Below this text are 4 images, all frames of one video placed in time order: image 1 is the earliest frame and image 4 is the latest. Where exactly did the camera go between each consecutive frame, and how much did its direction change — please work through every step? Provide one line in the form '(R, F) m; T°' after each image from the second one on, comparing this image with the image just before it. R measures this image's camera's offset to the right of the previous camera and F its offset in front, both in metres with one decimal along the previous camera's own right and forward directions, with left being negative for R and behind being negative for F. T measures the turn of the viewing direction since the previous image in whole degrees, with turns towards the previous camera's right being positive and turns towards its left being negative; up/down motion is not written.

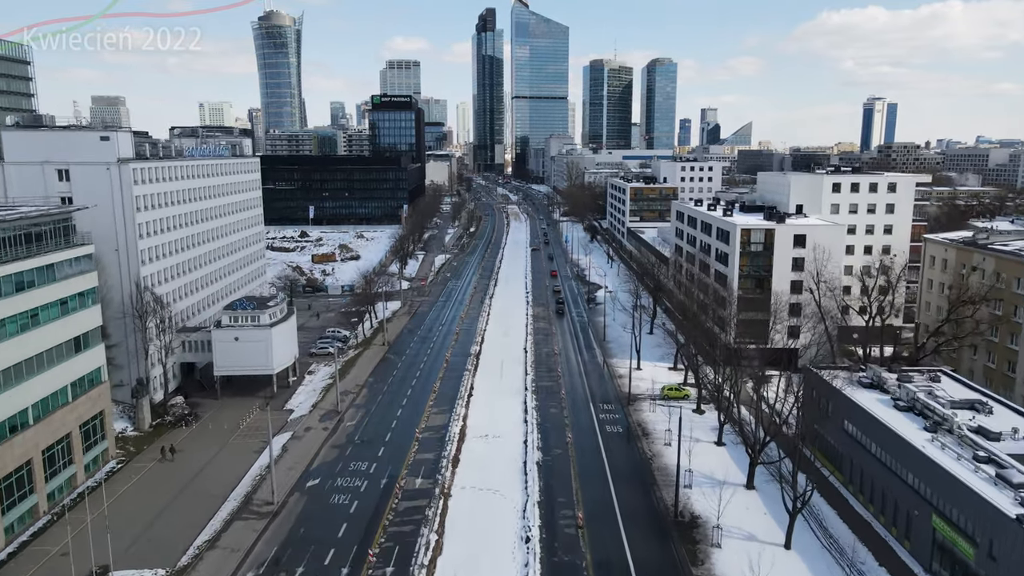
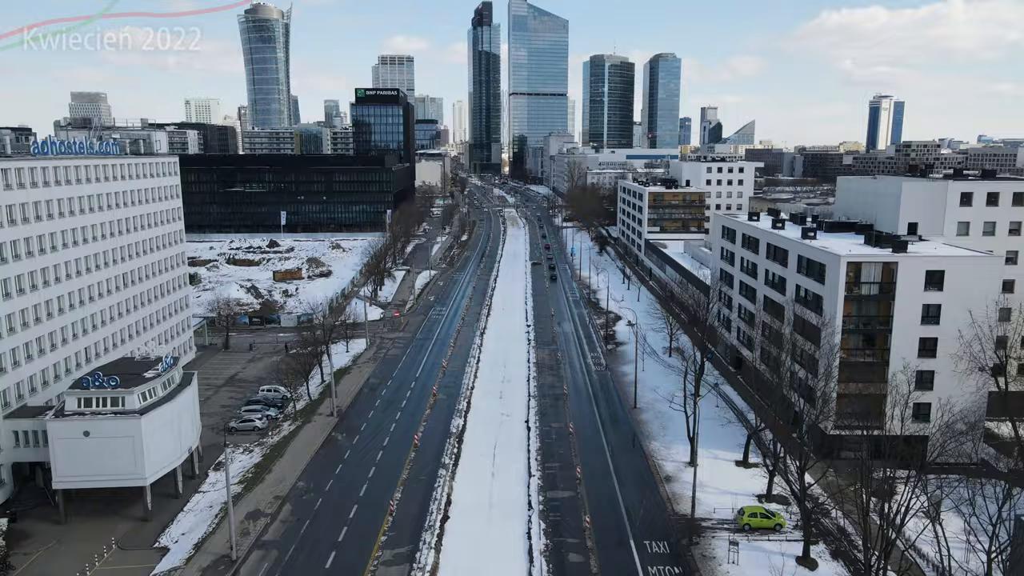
(0.0, +18.4) m; 0°
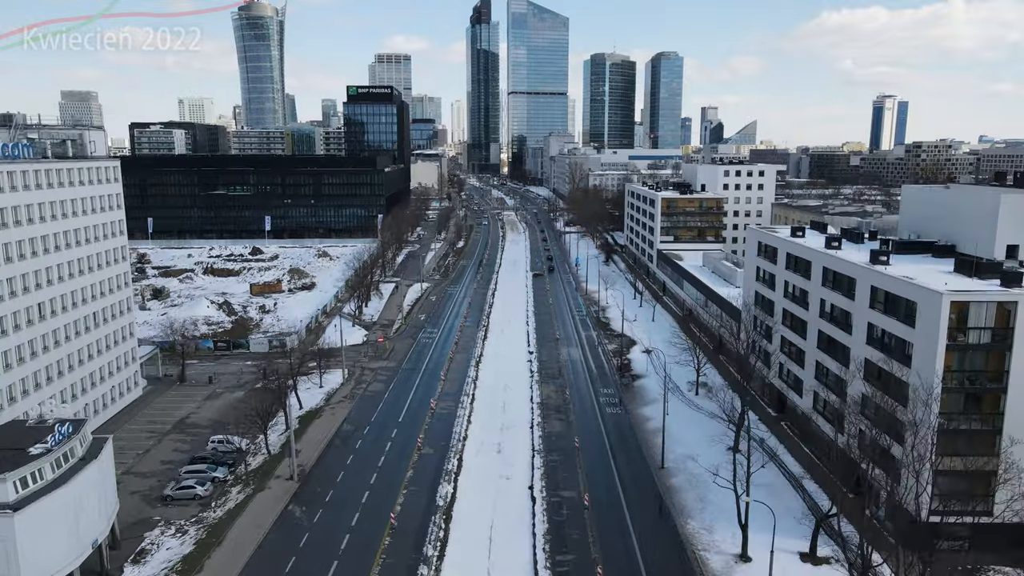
(-0.1, +9.0) m; 0°
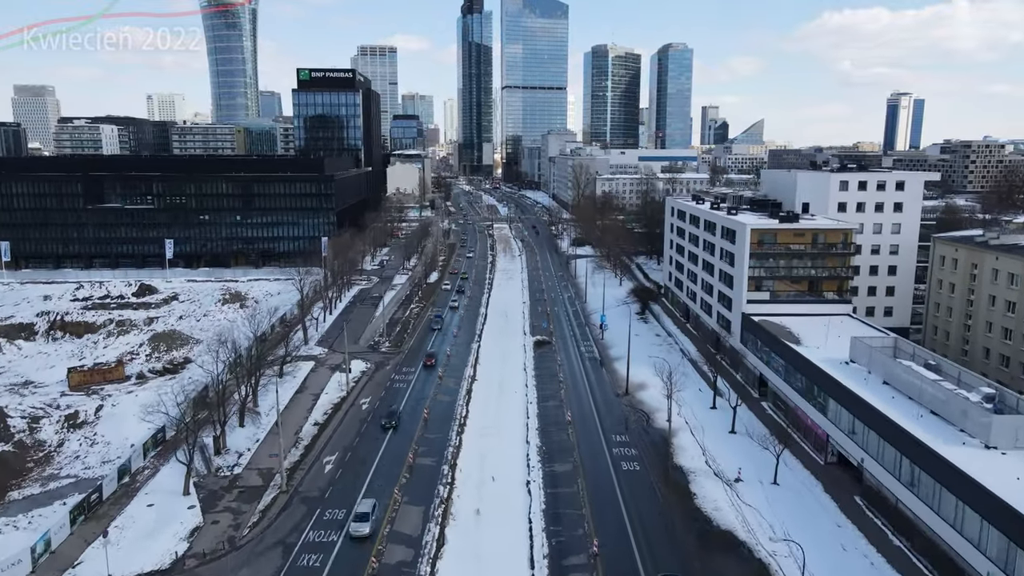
(+0.4, +37.1) m; 0°
